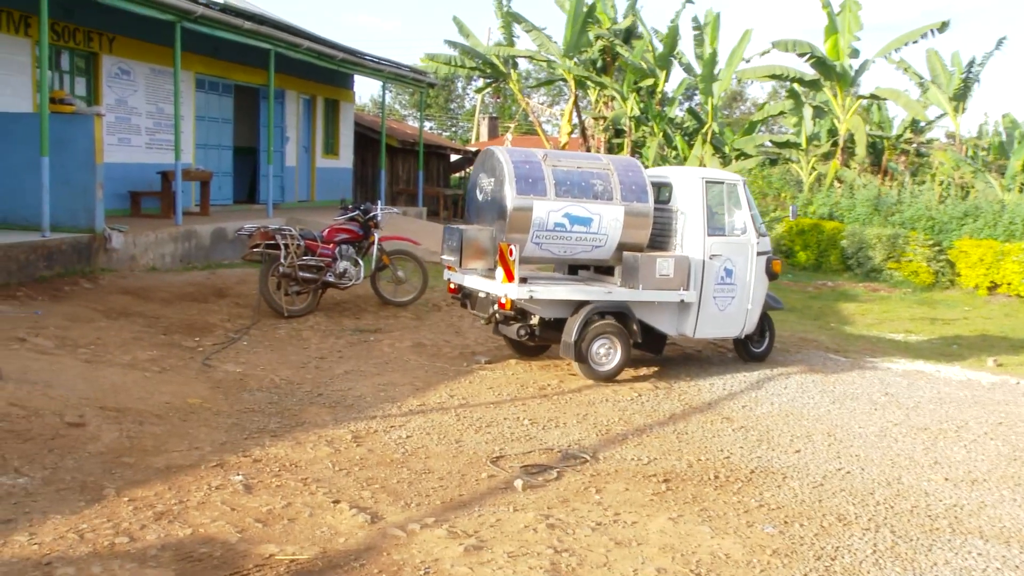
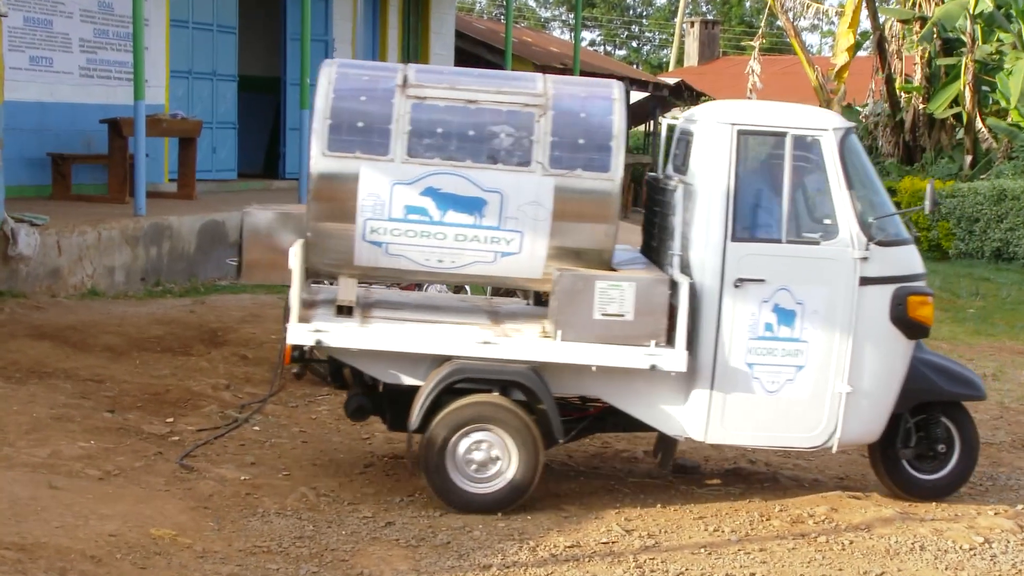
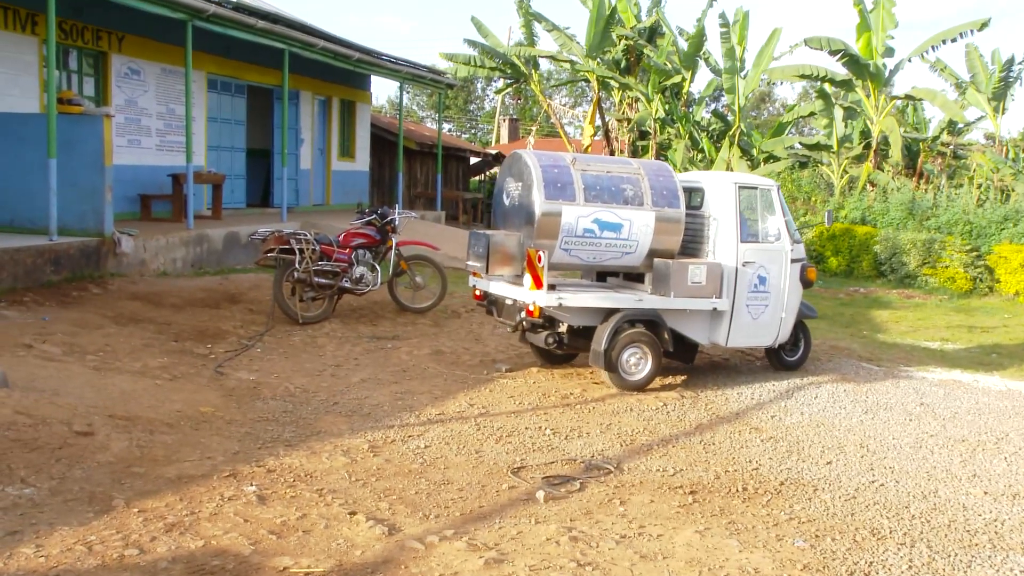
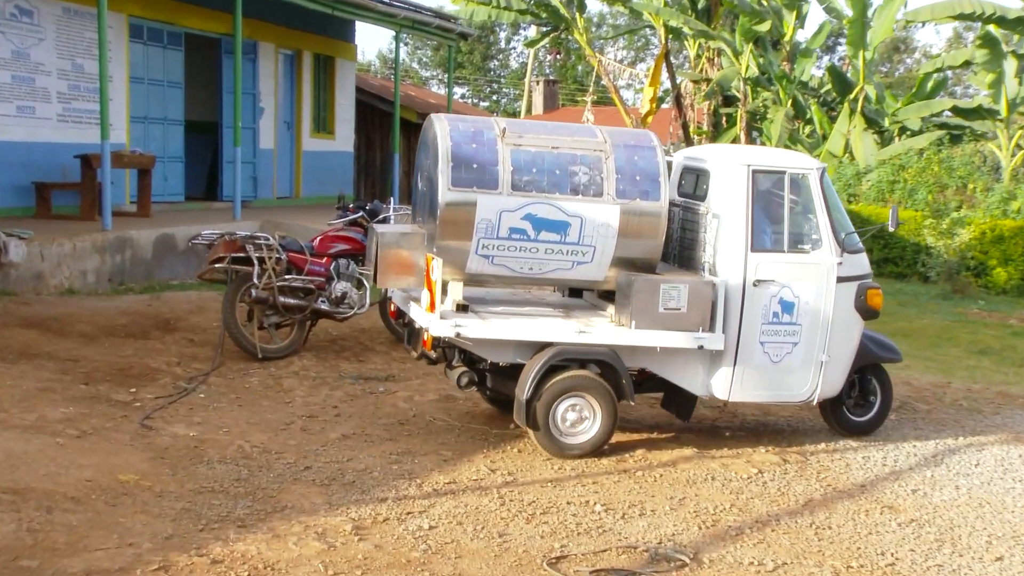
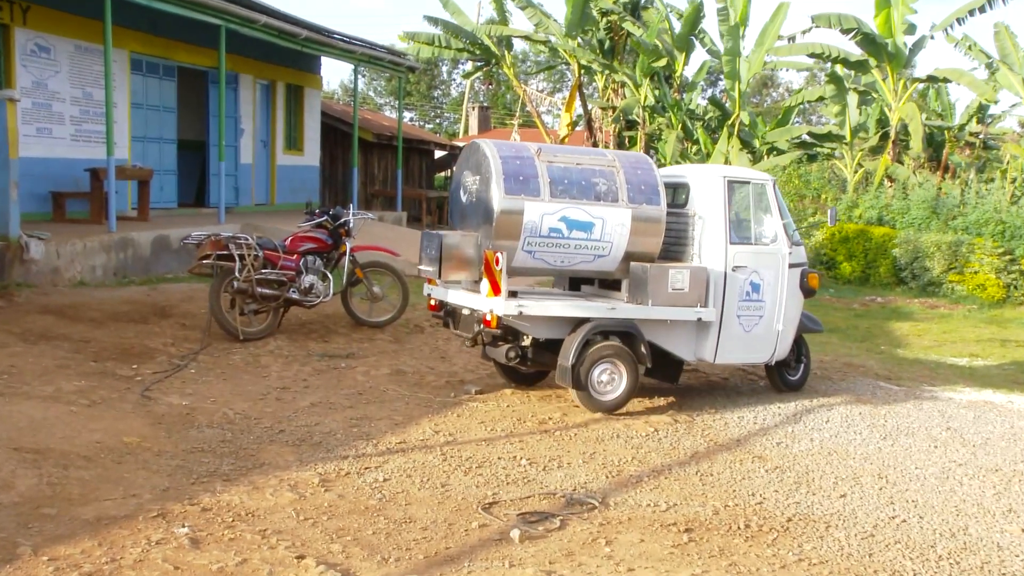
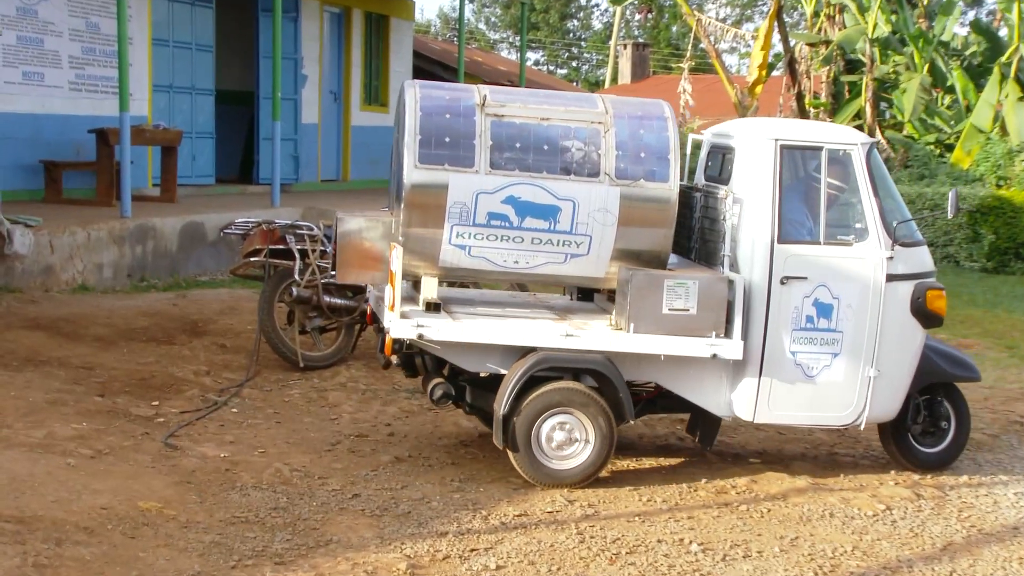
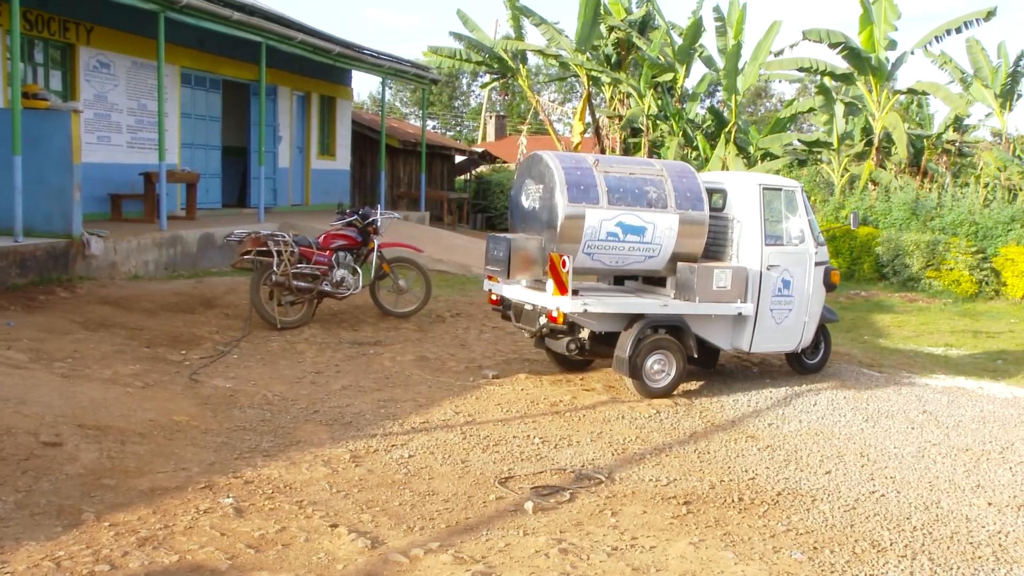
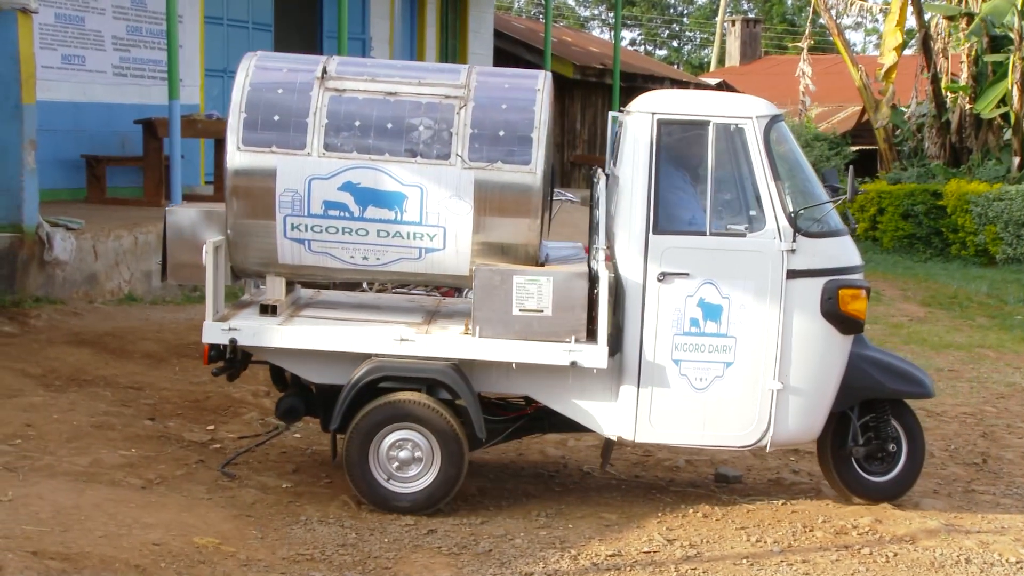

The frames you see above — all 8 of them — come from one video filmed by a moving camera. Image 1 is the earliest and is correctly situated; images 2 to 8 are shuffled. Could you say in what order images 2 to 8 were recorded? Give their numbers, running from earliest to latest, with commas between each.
3, 7, 5, 4, 6, 2, 8
